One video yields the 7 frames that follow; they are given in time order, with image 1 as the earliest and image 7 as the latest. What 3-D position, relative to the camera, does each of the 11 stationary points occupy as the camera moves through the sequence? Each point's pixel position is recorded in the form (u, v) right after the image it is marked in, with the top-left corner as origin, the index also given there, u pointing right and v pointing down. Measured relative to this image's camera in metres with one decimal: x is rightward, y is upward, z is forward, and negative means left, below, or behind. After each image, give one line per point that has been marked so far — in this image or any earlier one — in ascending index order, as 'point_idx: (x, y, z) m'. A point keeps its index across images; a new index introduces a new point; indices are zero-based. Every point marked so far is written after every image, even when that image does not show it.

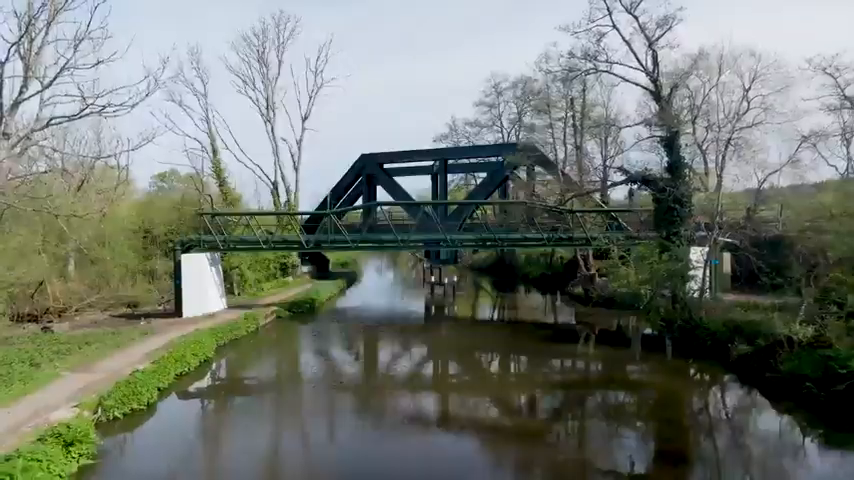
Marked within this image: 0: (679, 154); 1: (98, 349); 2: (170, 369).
0: (+6.8, +2.3, +15.1) m
1: (-7.3, -2.4, +12.4) m
2: (-5.1, -2.6, +11.4) m
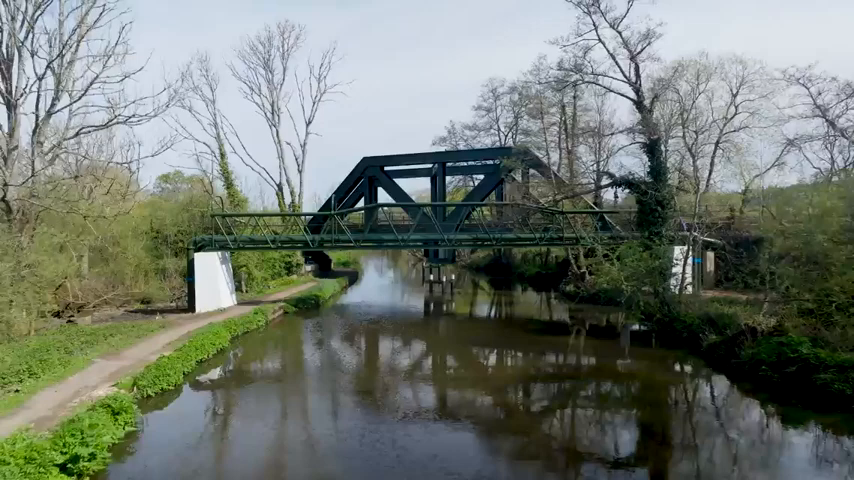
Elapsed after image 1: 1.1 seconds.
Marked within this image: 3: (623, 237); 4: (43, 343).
0: (+6.8, +2.4, +16.2) m
1: (-7.4, -2.4, +13.4) m
2: (-5.2, -2.5, +12.4) m
3: (+5.8, +0.1, +17.0) m
4: (-8.3, -2.2, +12.1) m
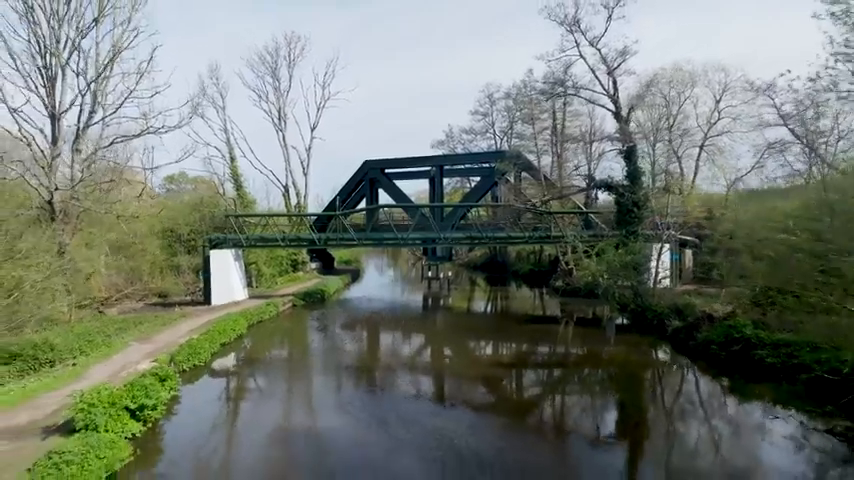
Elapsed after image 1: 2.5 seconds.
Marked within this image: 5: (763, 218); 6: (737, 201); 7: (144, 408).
0: (+6.7, +2.4, +17.7) m
1: (-7.5, -2.3, +15.0) m
2: (-5.3, -2.5, +14.0) m
3: (+5.8, +0.2, +18.5) m
4: (-8.4, -2.1, +13.7) m
5: (+5.8, +0.4, +9.8) m
6: (+7.5, +0.9, +13.5) m
7: (-4.0, -2.3, +7.8) m
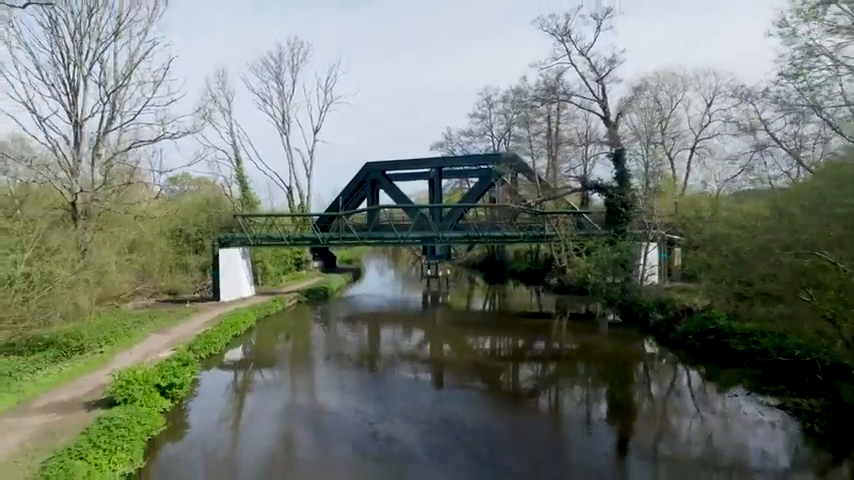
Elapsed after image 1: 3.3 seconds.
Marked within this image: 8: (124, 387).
0: (+6.6, +2.5, +18.6) m
1: (-7.5, -2.3, +15.9) m
2: (-5.3, -2.4, +14.9) m
3: (+5.7, +0.2, +19.4) m
4: (-8.4, -2.1, +14.6) m
5: (+5.7, +0.4, +10.7) m
6: (+7.5, +1.0, +14.4) m
7: (-4.0, -2.3, +8.8) m
8: (-4.3, -2.1, +8.0) m
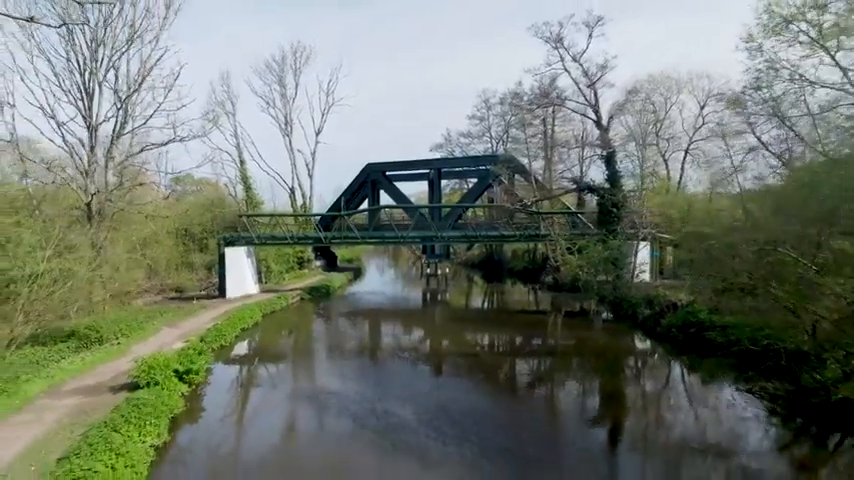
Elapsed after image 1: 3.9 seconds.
0: (+6.6, +2.5, +19.3) m
1: (-7.5, -2.3, +16.6) m
2: (-5.4, -2.4, +15.6) m
3: (+5.7, +0.2, +20.1) m
4: (-8.5, -2.1, +15.3) m
5: (+5.7, +0.5, +11.4) m
6: (+7.4, +1.0, +15.1) m
7: (-4.0, -2.3, +9.5) m
8: (-4.4, -2.1, +8.7) m
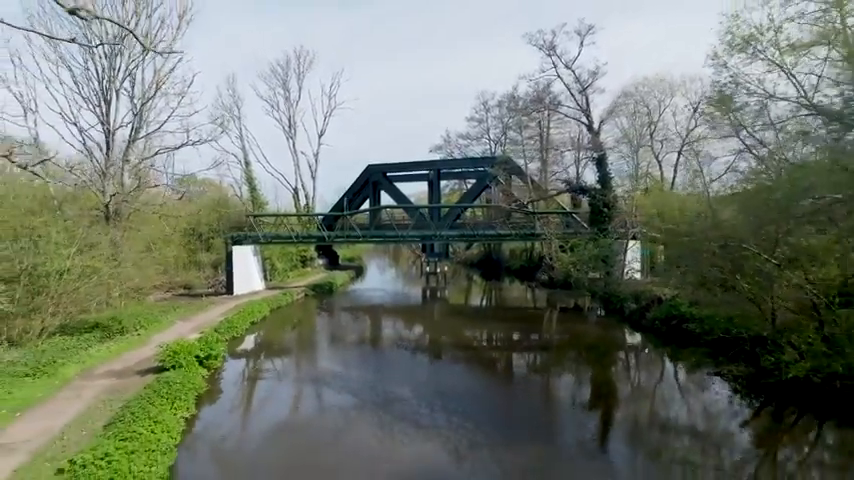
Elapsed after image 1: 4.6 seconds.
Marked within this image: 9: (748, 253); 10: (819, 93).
0: (+6.6, +2.5, +20.2) m
1: (-7.6, -2.2, +17.5) m
2: (-5.4, -2.4, +16.5) m
3: (+5.7, +0.3, +21.0) m
4: (-8.5, -2.0, +16.2) m
5: (+5.6, +0.5, +12.3) m
6: (+7.4, +1.1, +16.0) m
7: (-4.1, -2.2, +10.3) m
8: (-4.4, -2.0, +9.6) m
9: (+5.4, -0.2, +9.3) m
10: (+6.1, +2.3, +8.6) m
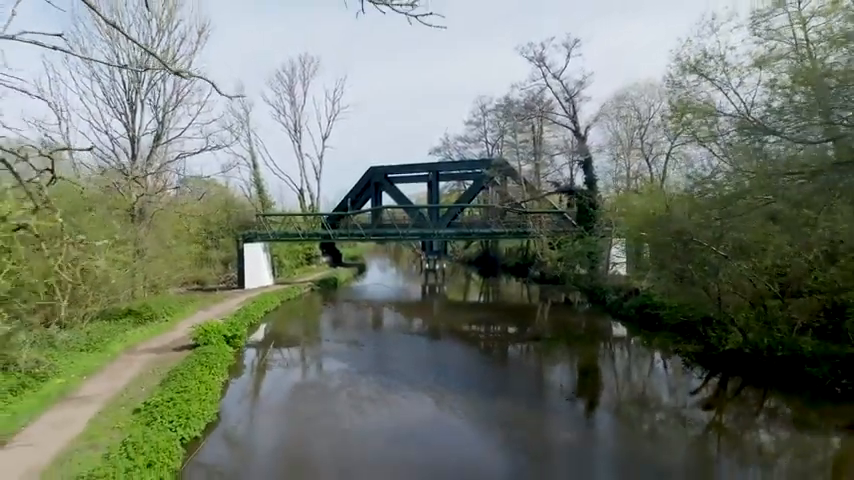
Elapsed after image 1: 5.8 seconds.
0: (+6.5, +2.6, +21.7) m
1: (-7.6, -2.1, +19.0) m
2: (-5.5, -2.3, +18.0) m
3: (+5.6, +0.4, +22.5) m
4: (-8.6, -1.9, +17.7) m
5: (+5.6, +0.6, +13.8) m
6: (+7.3, +1.2, +17.5) m
7: (-4.1, -2.1, +11.9) m
8: (-4.5, -1.9, +11.1) m
9: (+5.3, -0.1, +10.8) m
10: (+6.0, +2.4, +10.1) m
